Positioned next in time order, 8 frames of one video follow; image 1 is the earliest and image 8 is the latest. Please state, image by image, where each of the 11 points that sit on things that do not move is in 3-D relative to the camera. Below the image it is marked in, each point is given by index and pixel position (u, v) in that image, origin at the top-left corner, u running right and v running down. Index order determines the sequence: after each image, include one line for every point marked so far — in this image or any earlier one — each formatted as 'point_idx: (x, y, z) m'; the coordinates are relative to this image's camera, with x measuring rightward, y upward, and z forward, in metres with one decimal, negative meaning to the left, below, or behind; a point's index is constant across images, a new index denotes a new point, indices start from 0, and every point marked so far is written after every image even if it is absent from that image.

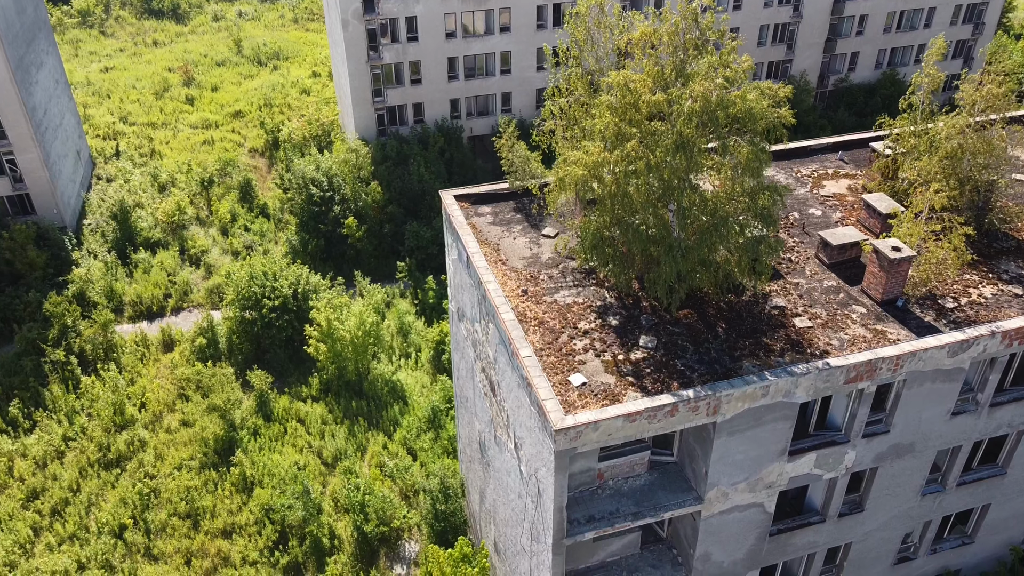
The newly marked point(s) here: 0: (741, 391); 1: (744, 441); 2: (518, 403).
0: (+4.6, -2.1, +16.7) m
1: (+5.0, -3.3, +17.6) m
2: (+0.1, -2.6, +18.5) m
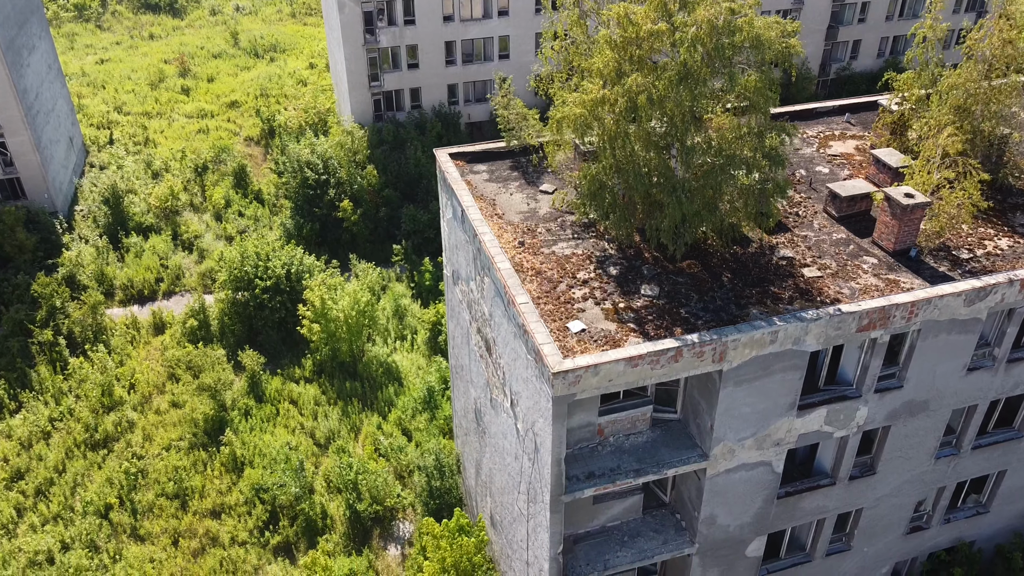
0: (+4.6, -0.9, +15.9) m
1: (+4.9, -2.1, +16.8) m
2: (+0.1, -1.5, +17.7) m
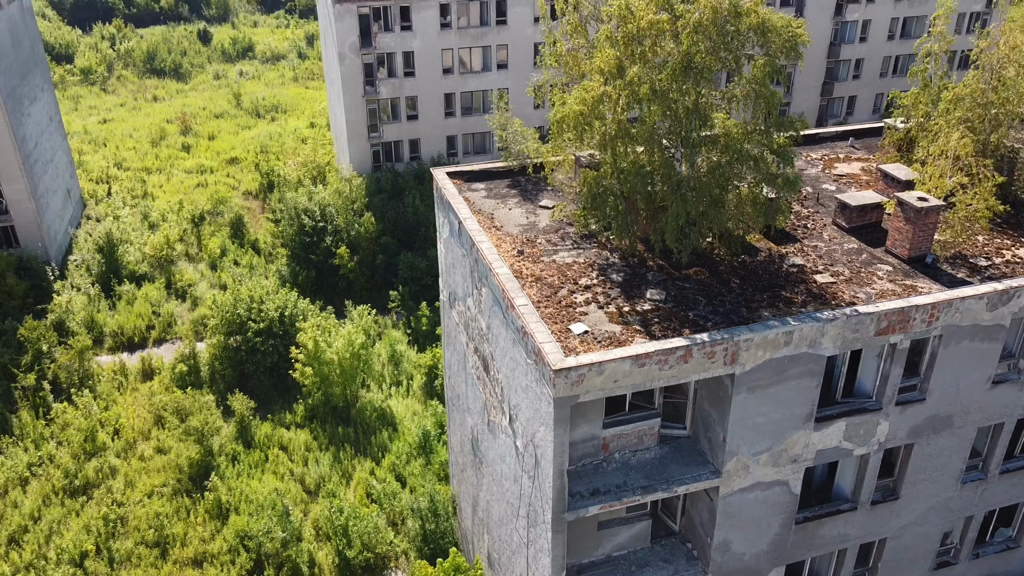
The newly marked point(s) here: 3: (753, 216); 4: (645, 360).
0: (+4.5, -0.9, +14.9) m
1: (+4.8, -2.1, +15.8) m
2: (0.0, -1.6, +16.7) m
3: (+5.0, +1.6, +17.2) m
4: (+2.4, -1.3, +14.5) m
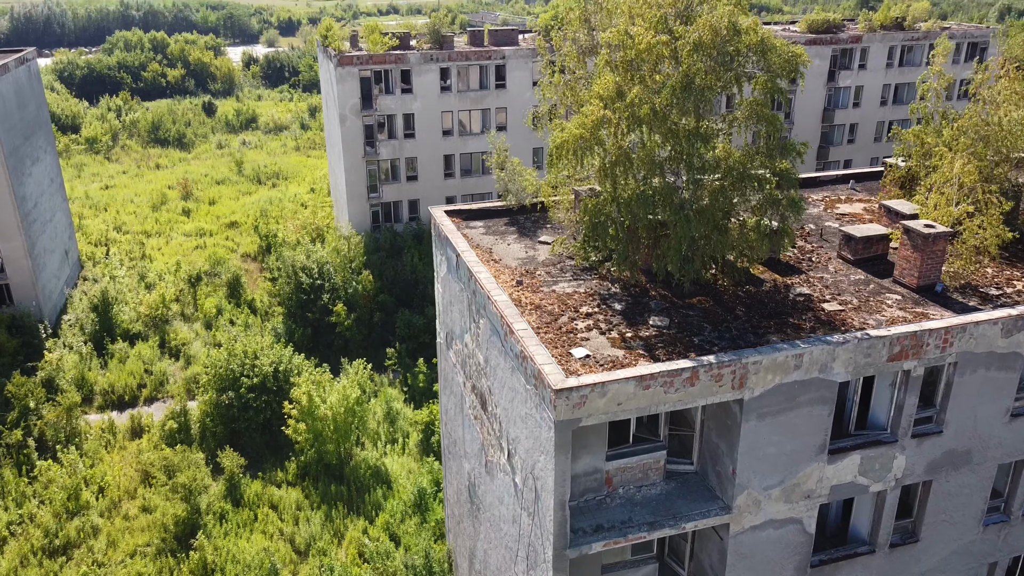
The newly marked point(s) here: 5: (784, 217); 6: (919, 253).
0: (+4.5, -1.2, +14.4) m
1: (+4.8, -2.6, +15.1) m
2: (0.0, -2.1, +16.1) m
3: (+5.0, +1.0, +16.9) m
4: (+2.3, -1.6, +13.9) m
5: (+5.7, +1.6, +17.0) m
6: (+8.5, +0.7, +17.1) m
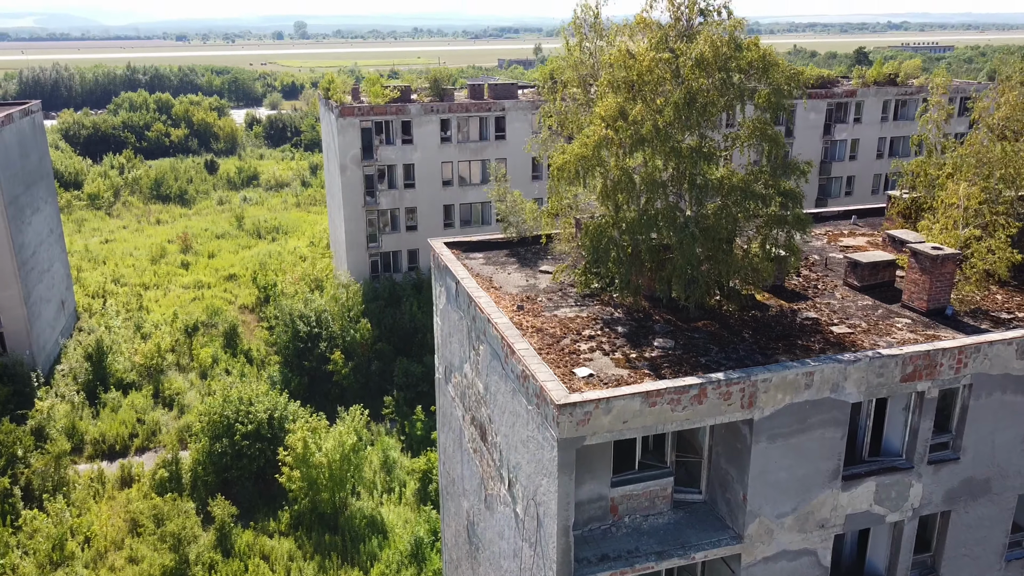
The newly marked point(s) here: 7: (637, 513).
0: (+4.5, -1.5, +13.9) m
1: (+4.8, -2.9, +14.5) m
2: (0.0, -2.5, +15.5) m
3: (+5.0, +0.6, +16.6) m
4: (+2.4, -1.8, +13.4) m
5: (+5.7, +1.2, +16.8) m
6: (+8.5, +0.3, +16.8) m
7: (+2.3, -4.2, +15.4) m
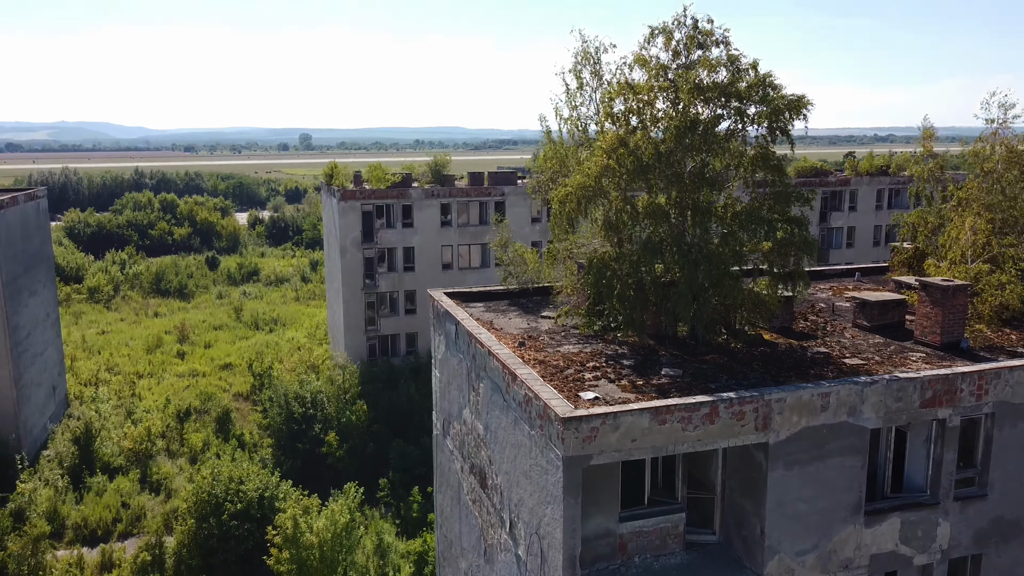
0: (+4.6, -1.7, +13.3) m
1: (+4.9, -3.2, +13.7) m
2: (0.0, -2.9, +14.7) m
3: (+5.1, 0.0, +16.2) m
4: (+2.4, -2.0, +12.7) m
5: (+5.7, +0.5, +16.5) m
6: (+8.5, -0.4, +16.4) m
7: (+2.4, -4.6, +14.4) m
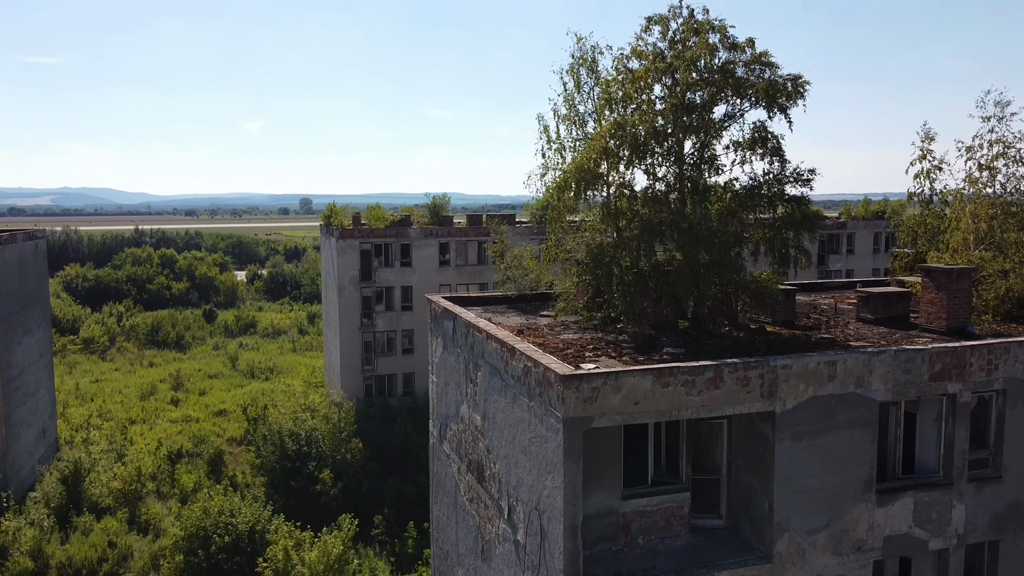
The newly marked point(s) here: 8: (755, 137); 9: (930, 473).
0: (+4.5, -1.2, +12.9) m
1: (+4.9, -2.7, +13.2) m
2: (0.0, -2.5, +14.3) m
3: (+5.0, +0.3, +16.0) m
4: (+2.4, -1.4, +12.4) m
5: (+5.7, +0.8, +16.3) m
6: (+8.5, -0.1, +16.2) m
7: (+2.3, -4.2, +13.8) m
8: (+4.7, +2.9, +15.9) m
9: (+7.4, -3.2, +14.5) m
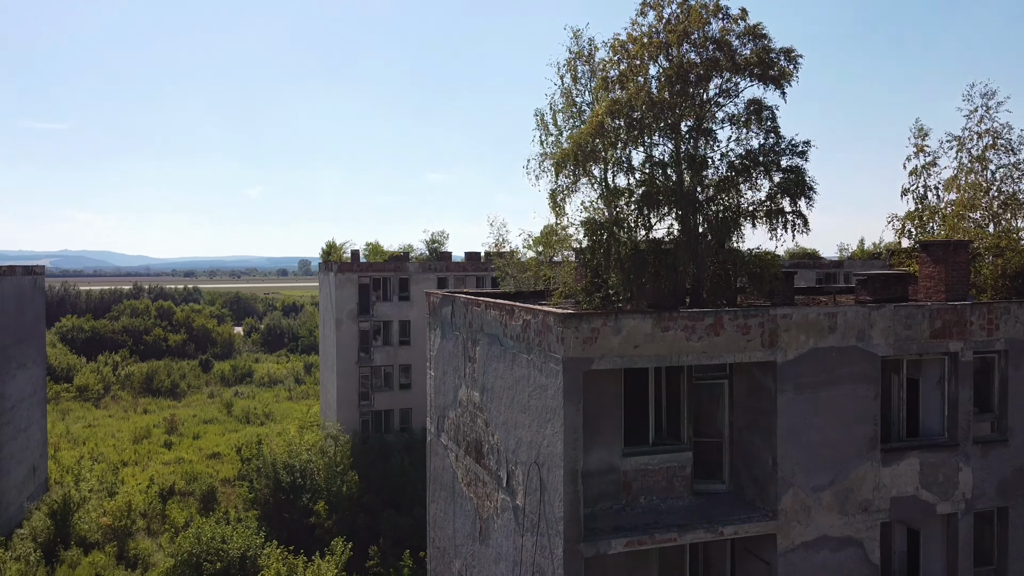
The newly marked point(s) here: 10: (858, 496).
0: (+4.5, -0.4, +12.9) m
1: (+4.8, -1.9, +13.1) m
2: (0.0, -1.8, +14.1) m
3: (+5.0, +0.8, +16.0) m
4: (+2.4, -0.5, +12.3) m
5: (+5.7, +1.3, +16.4) m
6: (+8.5, +0.4, +16.2) m
7: (+2.3, -3.4, +13.5) m
8: (+4.7, +3.4, +16.2) m
9: (+7.3, -2.5, +14.3) m
10: (+5.6, -3.4, +13.4) m
